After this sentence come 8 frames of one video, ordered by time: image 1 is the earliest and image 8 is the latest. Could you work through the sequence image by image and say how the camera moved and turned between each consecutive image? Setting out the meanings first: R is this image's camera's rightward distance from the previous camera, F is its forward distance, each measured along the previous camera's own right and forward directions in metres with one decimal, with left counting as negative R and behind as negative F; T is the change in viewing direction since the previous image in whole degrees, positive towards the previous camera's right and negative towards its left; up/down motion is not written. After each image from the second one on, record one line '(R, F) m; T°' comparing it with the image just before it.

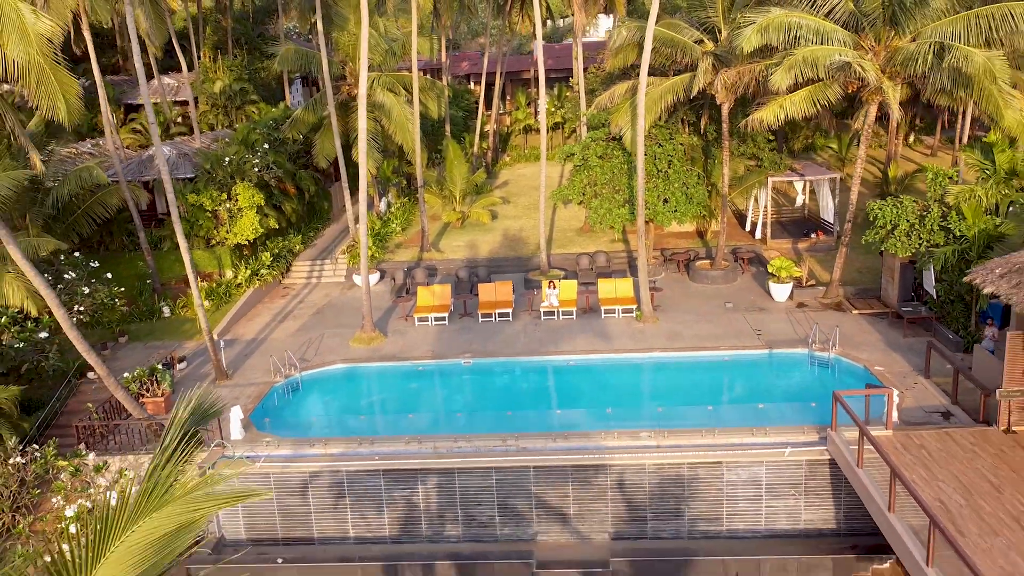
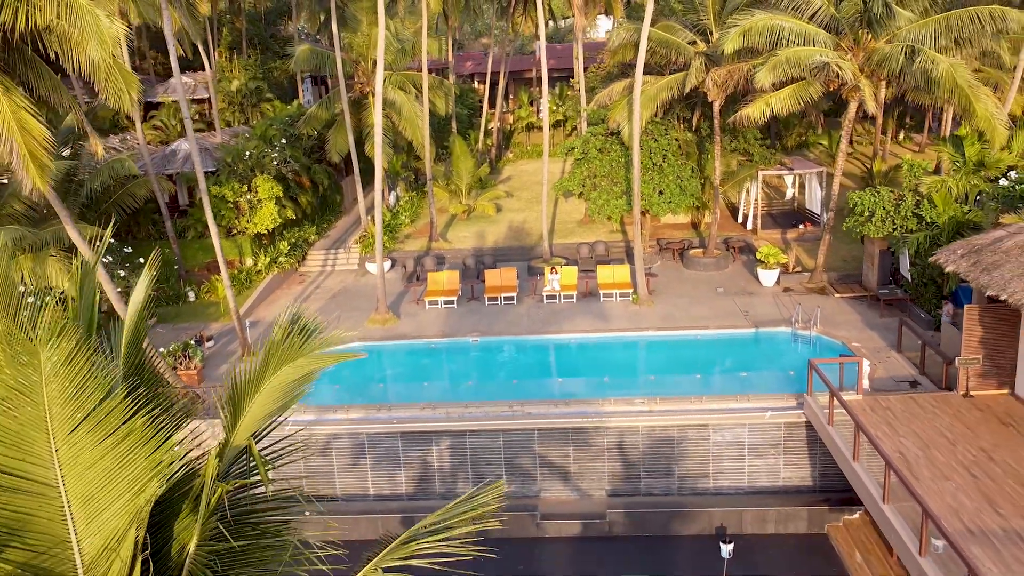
(-0.1, -1.2) m; 0°
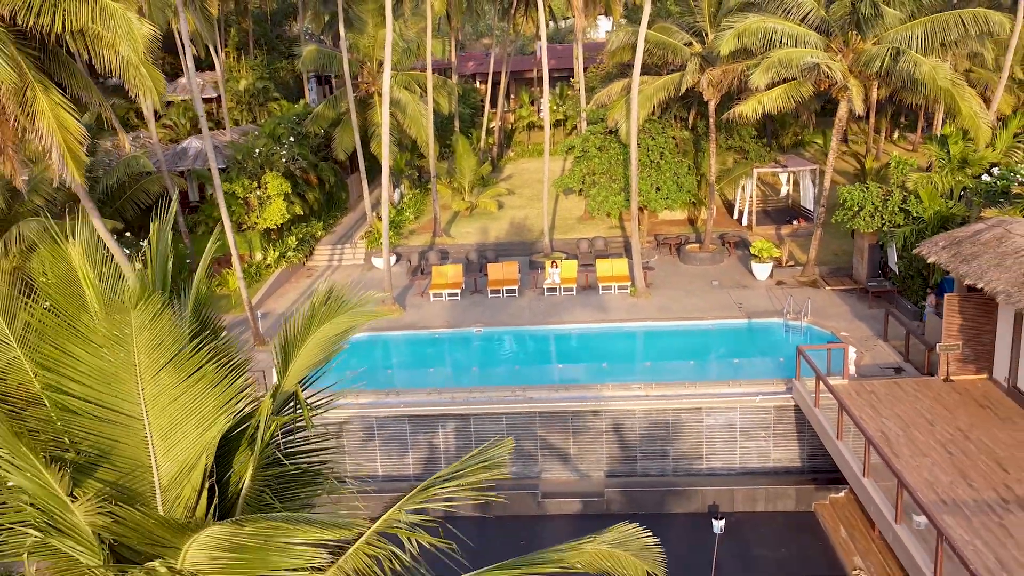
(0.0, -0.6) m; 0°
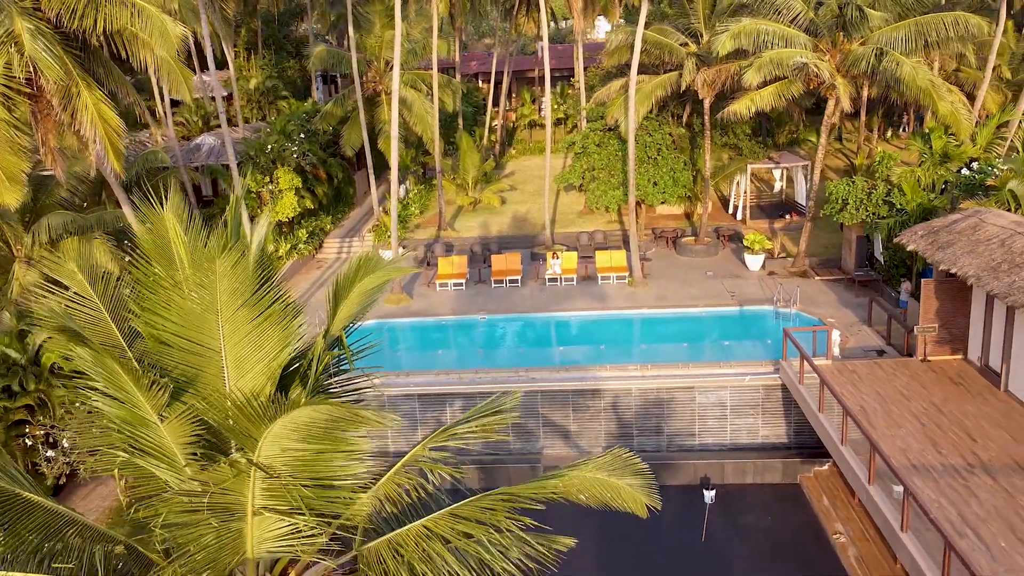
(-0.1, -0.8) m; 0°
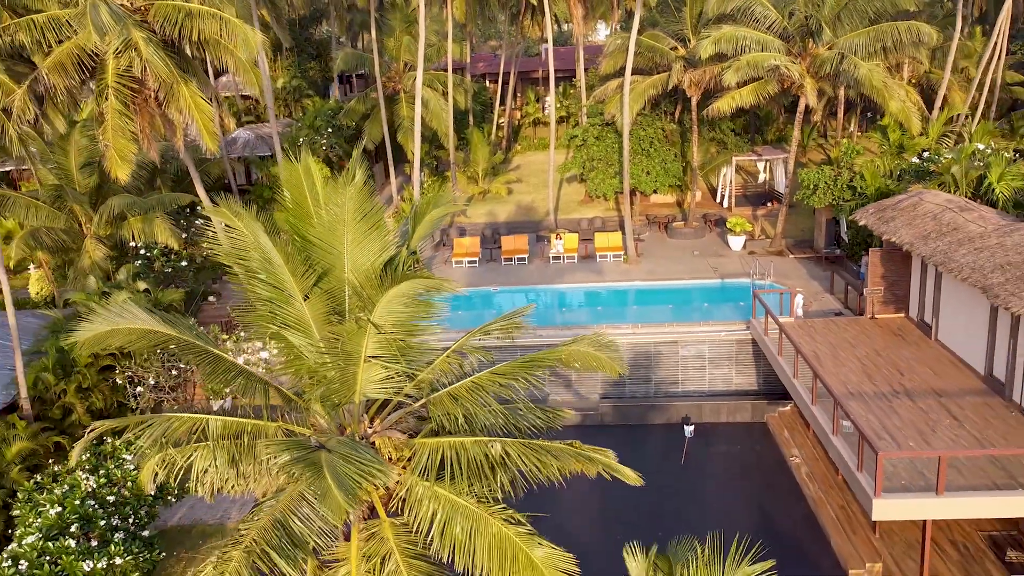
(-0.2, -2.5) m; 0°
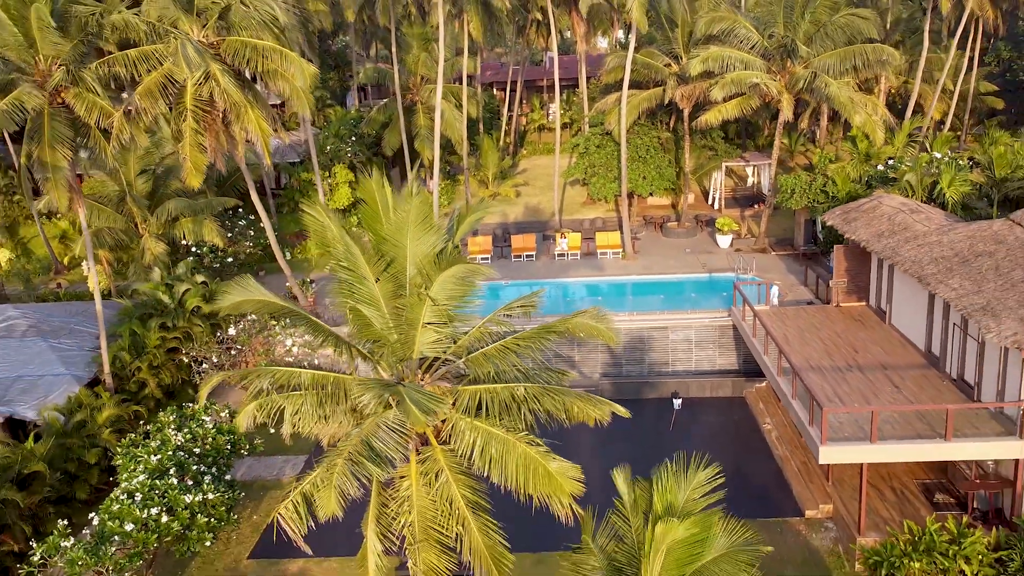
(-0.2, -2.4) m; 0°
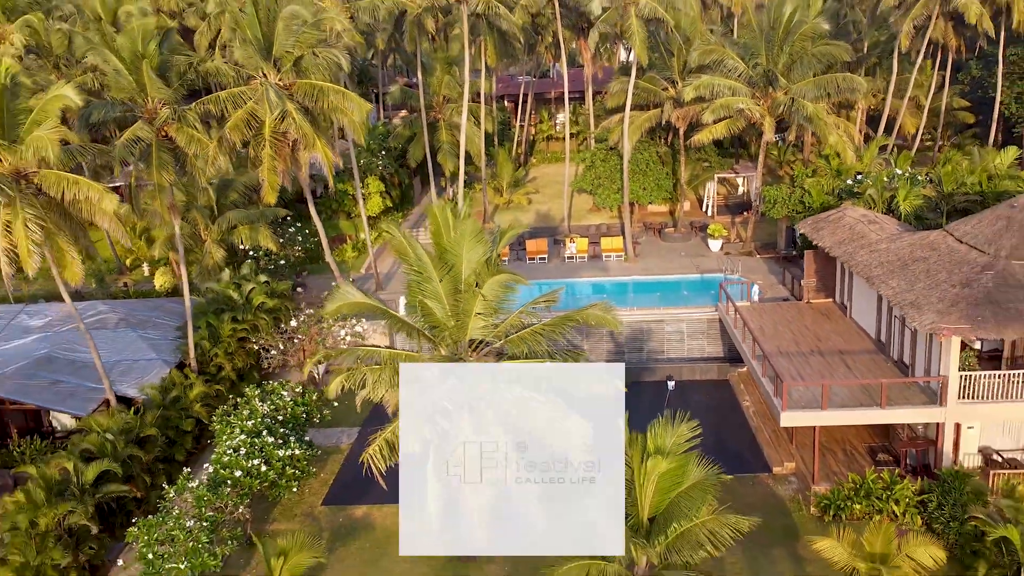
(-0.4, -3.2) m; 0°
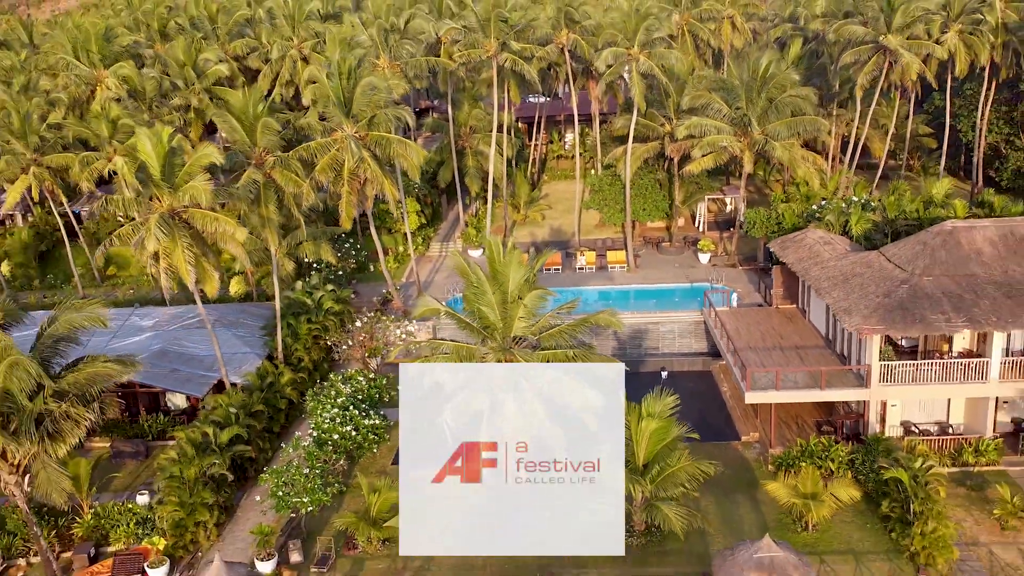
(-0.7, -4.9) m; 0°
